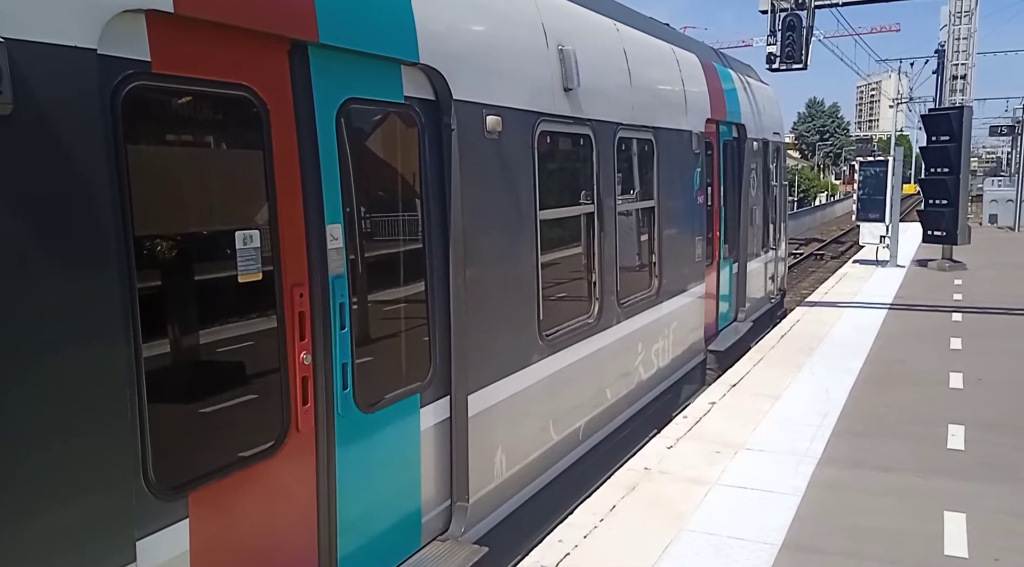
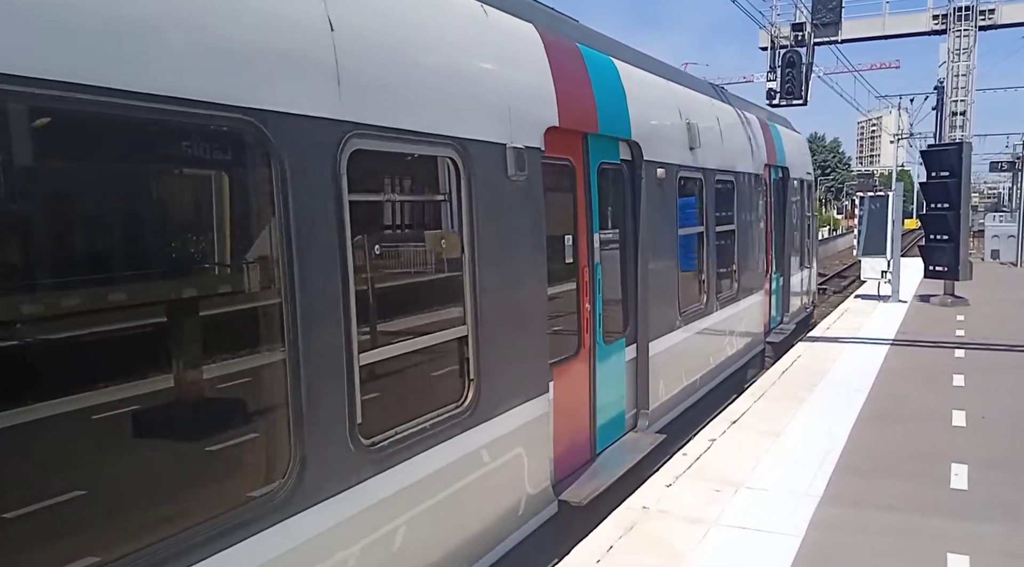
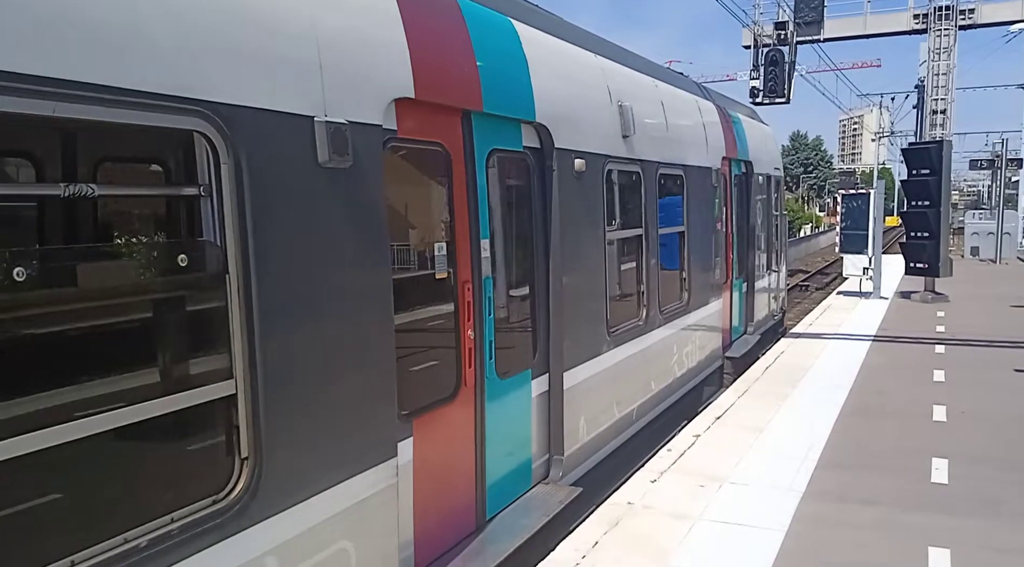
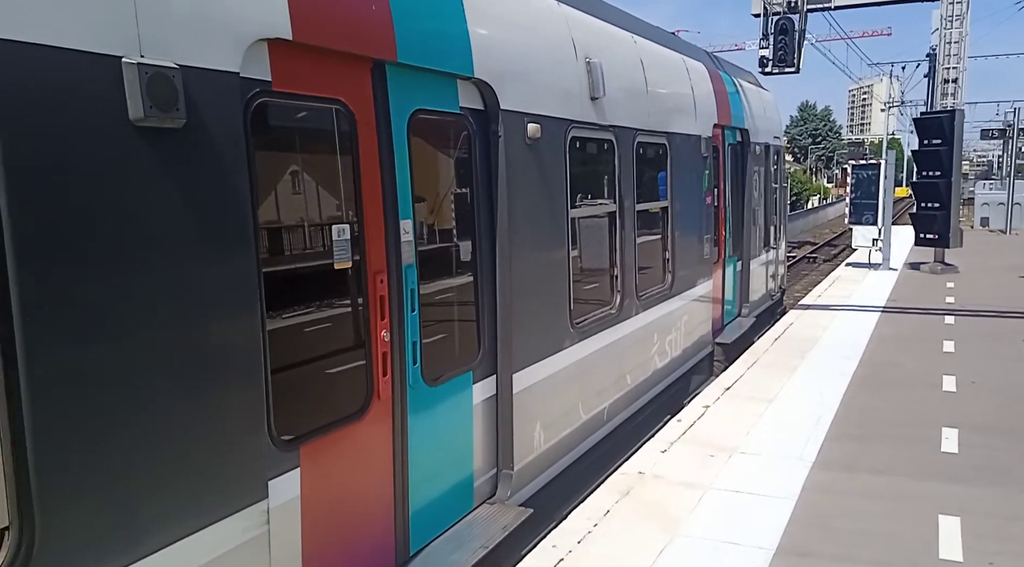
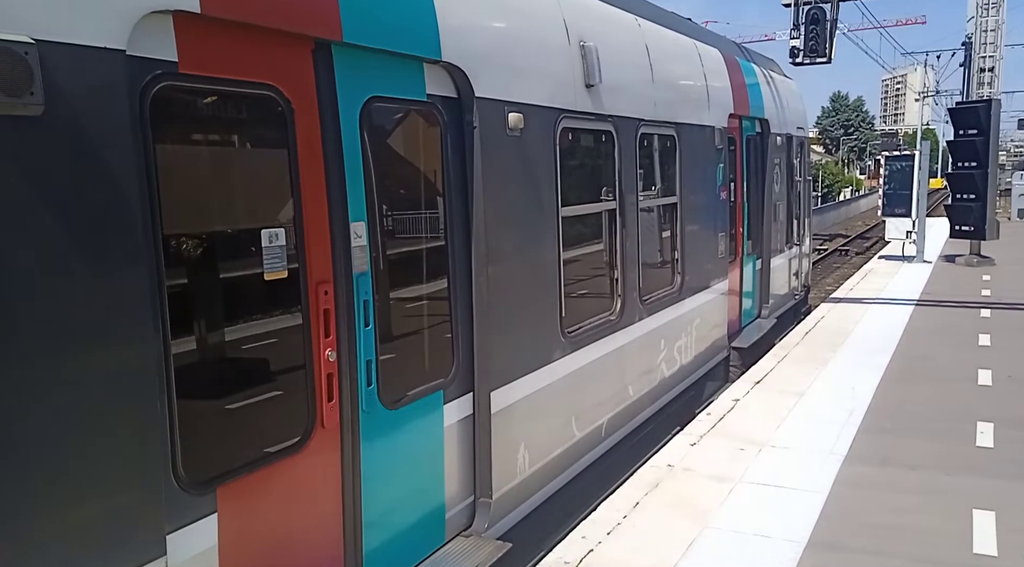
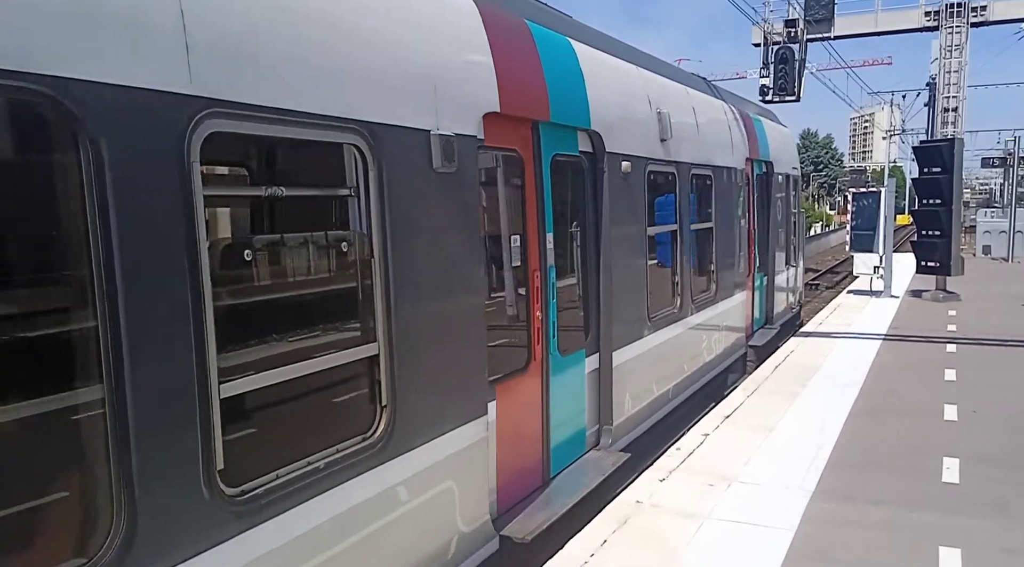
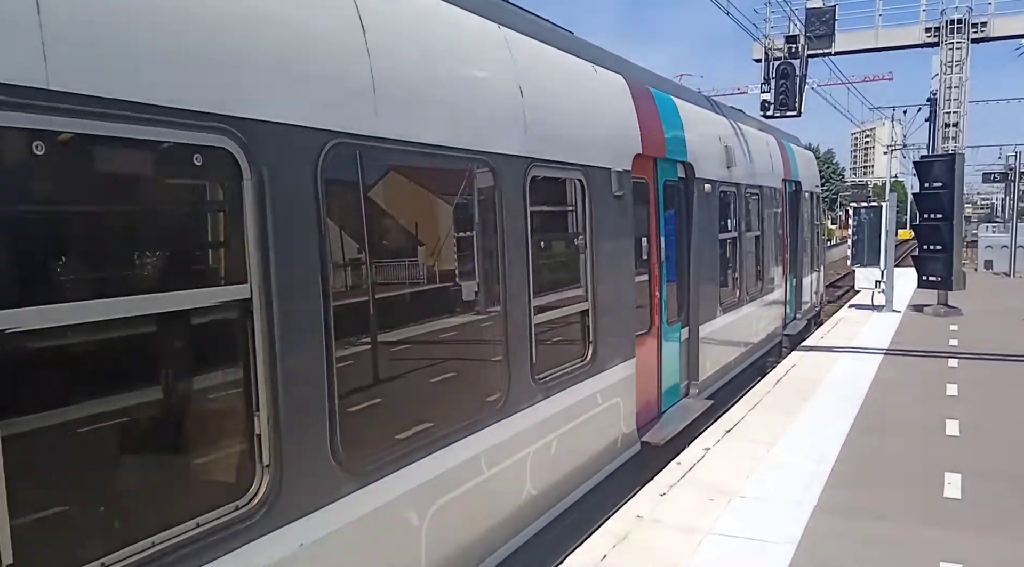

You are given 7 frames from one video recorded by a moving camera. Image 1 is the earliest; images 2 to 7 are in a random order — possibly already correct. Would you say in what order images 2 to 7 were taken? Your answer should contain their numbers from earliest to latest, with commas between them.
5, 4, 3, 6, 2, 7
